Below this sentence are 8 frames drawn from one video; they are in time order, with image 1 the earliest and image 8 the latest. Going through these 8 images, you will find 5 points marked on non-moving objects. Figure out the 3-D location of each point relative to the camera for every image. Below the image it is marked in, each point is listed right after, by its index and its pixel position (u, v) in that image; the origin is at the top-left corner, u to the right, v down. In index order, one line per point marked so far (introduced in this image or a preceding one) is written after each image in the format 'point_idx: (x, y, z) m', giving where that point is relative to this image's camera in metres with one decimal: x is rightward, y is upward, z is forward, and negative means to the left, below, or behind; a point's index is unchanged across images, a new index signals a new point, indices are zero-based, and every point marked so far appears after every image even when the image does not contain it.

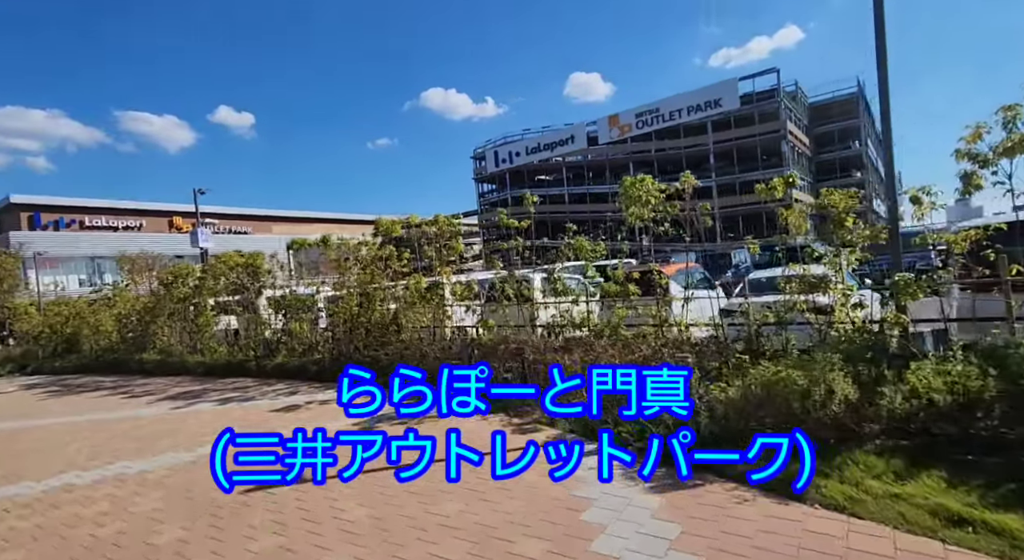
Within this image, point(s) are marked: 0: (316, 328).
0: (-3.7, -0.9, +11.3) m
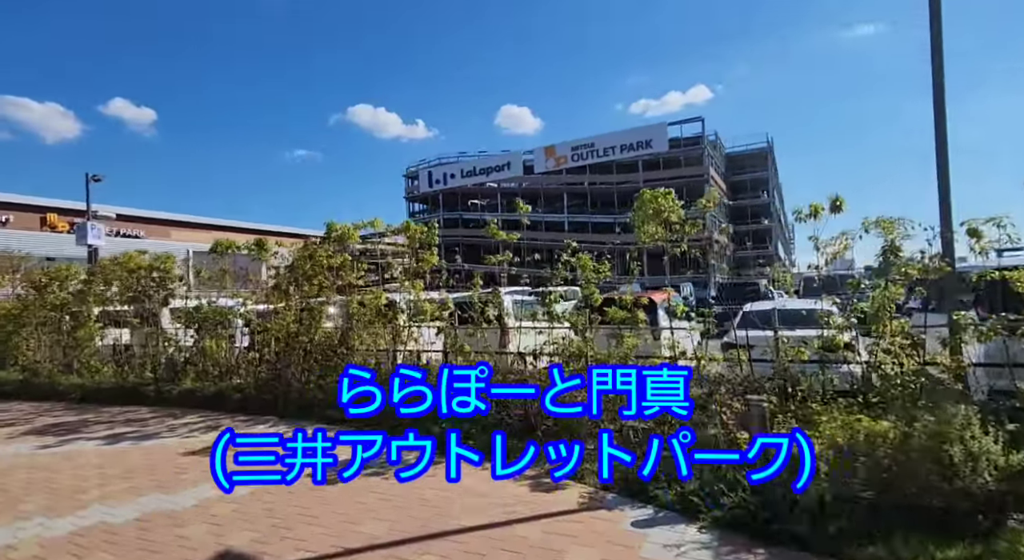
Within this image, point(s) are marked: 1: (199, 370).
0: (-4.6, -1.1, +9.6) m
1: (-5.4, -1.5, +10.0) m
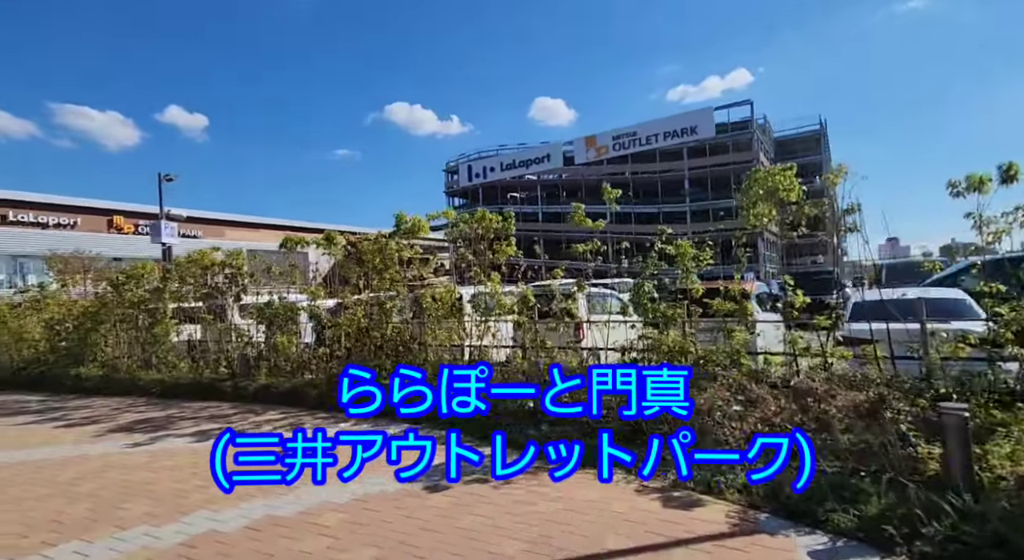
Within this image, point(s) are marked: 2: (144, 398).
0: (-3.5, -1.0, +9.7) m
1: (-4.2, -1.5, +10.2) m
2: (-6.4, -2.1, +10.4) m
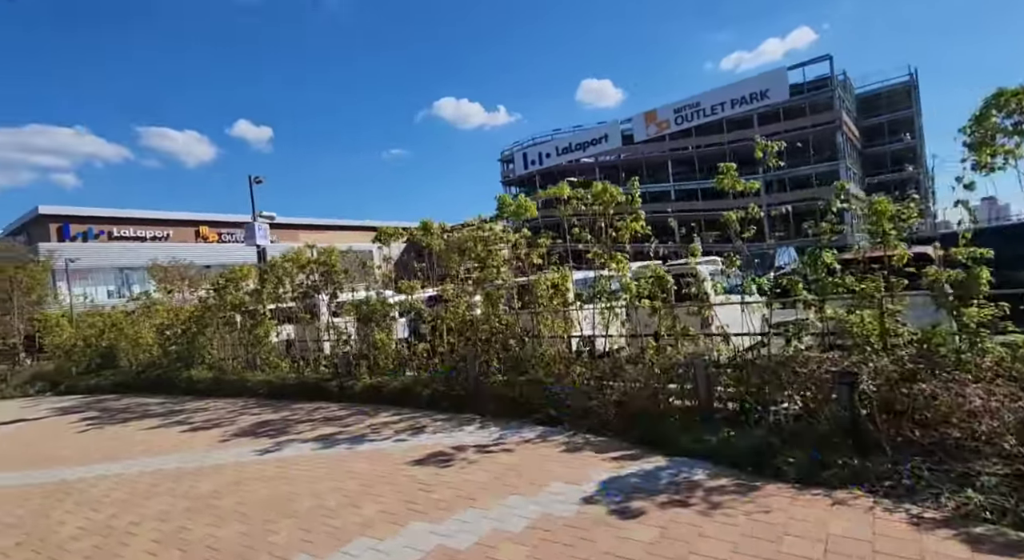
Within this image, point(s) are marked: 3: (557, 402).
0: (-1.7, -0.9, +9.4) m
1: (-2.4, -1.4, +10.0) m
2: (-4.5, -2.2, +10.5) m
3: (+0.5, -1.2, +5.5) m
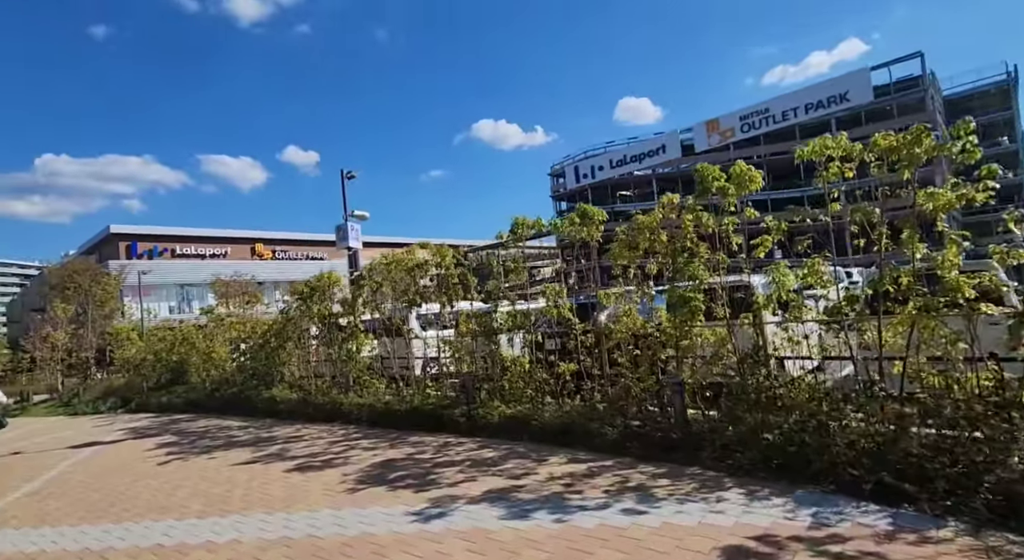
0: (+0.3, -1.0, +7.8) m
1: (-0.3, -1.5, +8.4) m
2: (-2.3, -2.3, +9.0) m
3: (+2.2, -1.1, +3.7) m
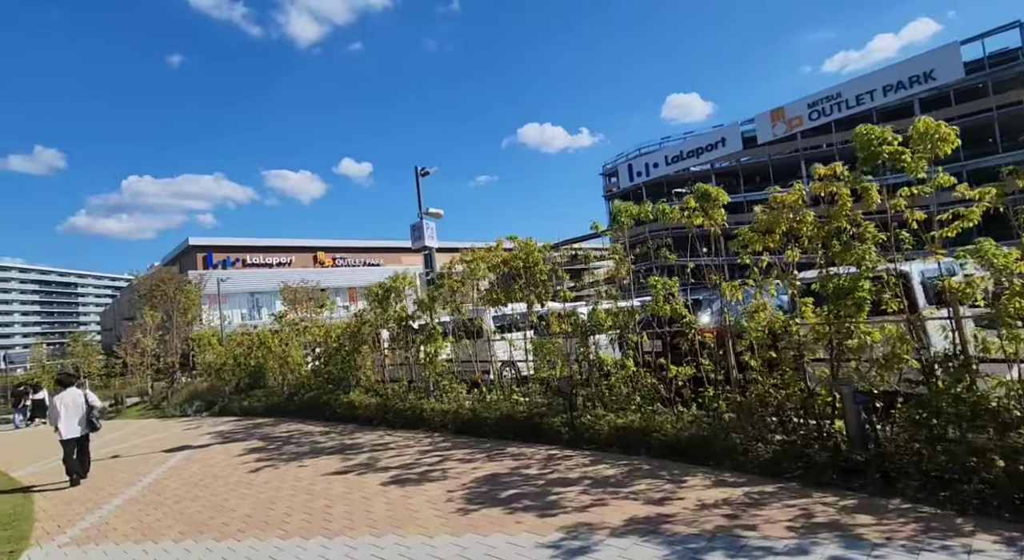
0: (+1.6, -1.0, +7.0) m
1: (+1.0, -1.4, +7.7) m
2: (-0.9, -2.3, +8.5) m
3: (+3.1, -1.0, +2.8) m
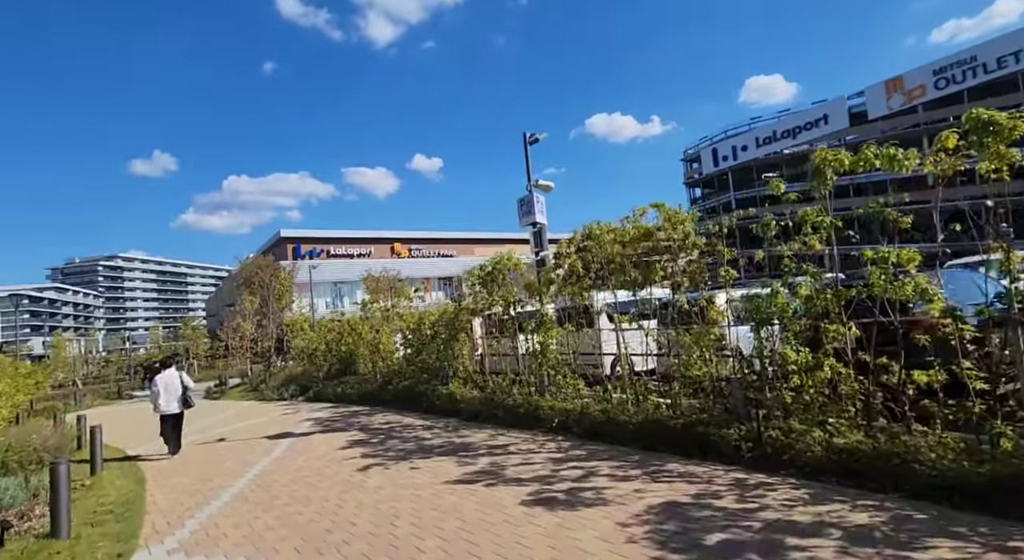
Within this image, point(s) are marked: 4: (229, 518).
0: (+3.2, -0.7, +5.4) m
1: (+2.7, -1.2, +6.1) m
2: (+0.9, -2.0, +7.2) m
3: (+4.1, -0.9, +1.0) m
4: (-3.3, -2.8, +6.9) m
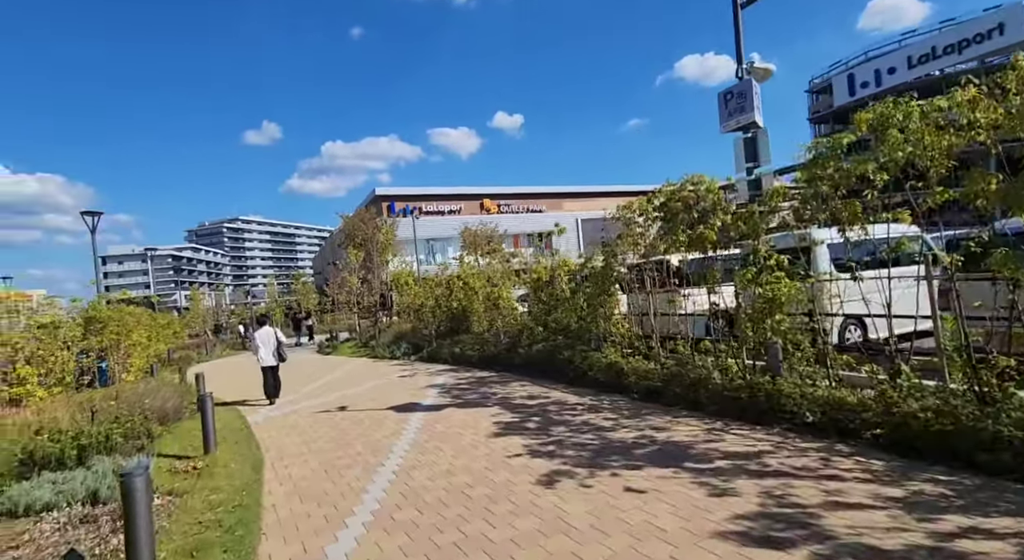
0: (+5.1, -0.3, +2.0) m
1: (+4.7, -0.7, +2.8) m
2: (+3.1, -1.4, +4.2) m
3: (+5.3, -0.7, -2.5) m
4: (-1.1, -2.2, +4.6) m
